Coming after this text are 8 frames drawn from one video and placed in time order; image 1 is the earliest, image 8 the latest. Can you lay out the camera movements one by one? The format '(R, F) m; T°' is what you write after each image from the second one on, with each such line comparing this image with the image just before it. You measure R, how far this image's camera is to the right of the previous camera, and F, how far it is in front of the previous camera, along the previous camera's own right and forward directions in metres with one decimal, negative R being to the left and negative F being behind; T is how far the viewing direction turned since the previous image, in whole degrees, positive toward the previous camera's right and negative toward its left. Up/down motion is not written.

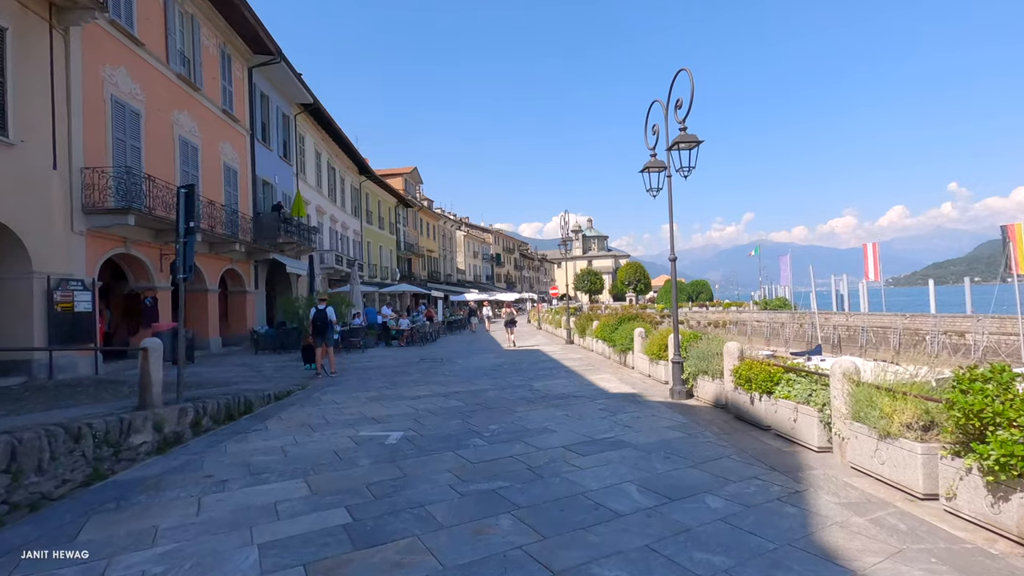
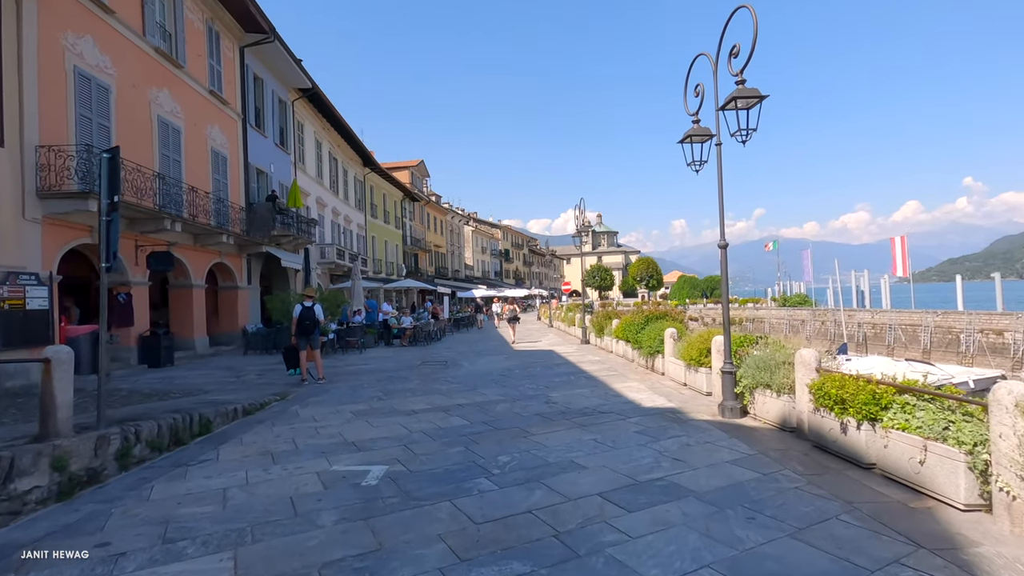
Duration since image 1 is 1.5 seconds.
(-0.1, +1.6) m; -1°
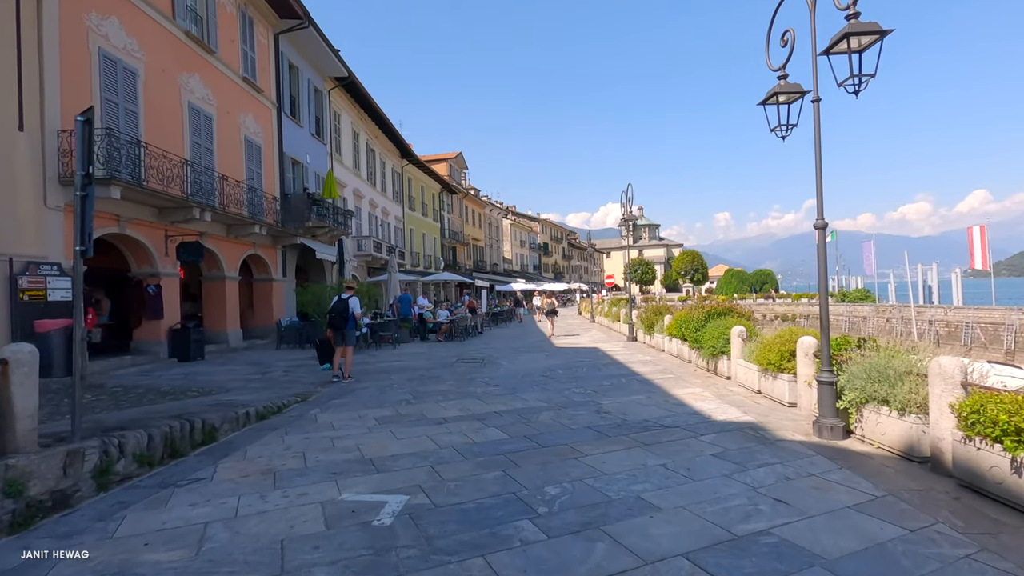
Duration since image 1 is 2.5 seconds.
(-0.1, +1.1) m; -4°
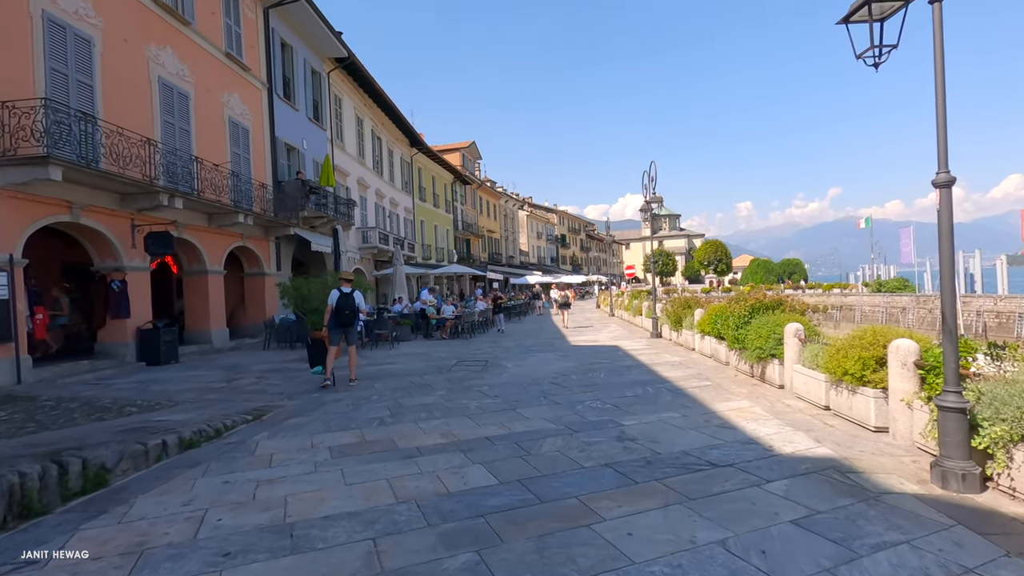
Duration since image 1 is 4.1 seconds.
(+0.3, +1.7) m; -2°
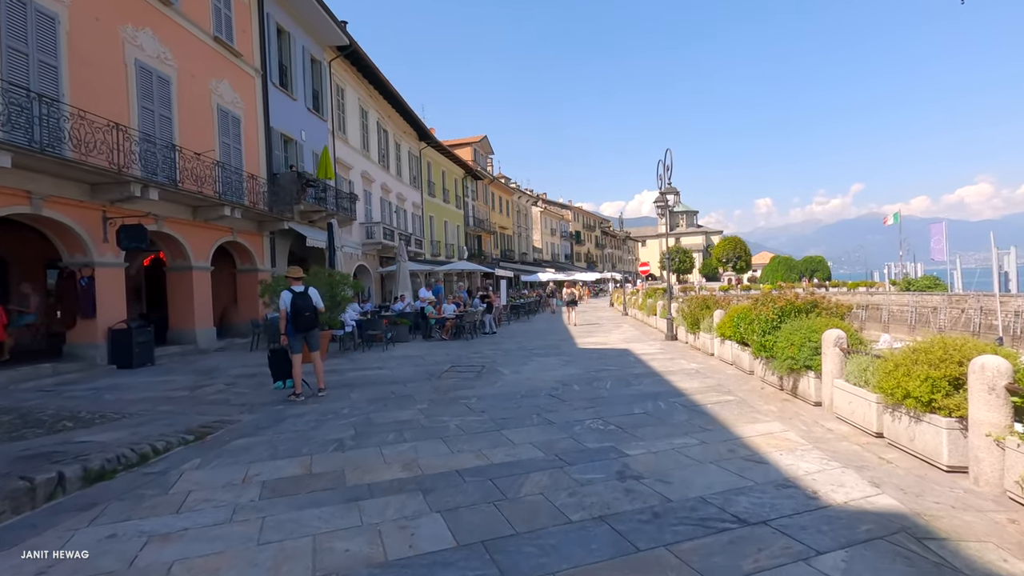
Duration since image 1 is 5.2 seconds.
(+0.3, +1.1) m; -2°
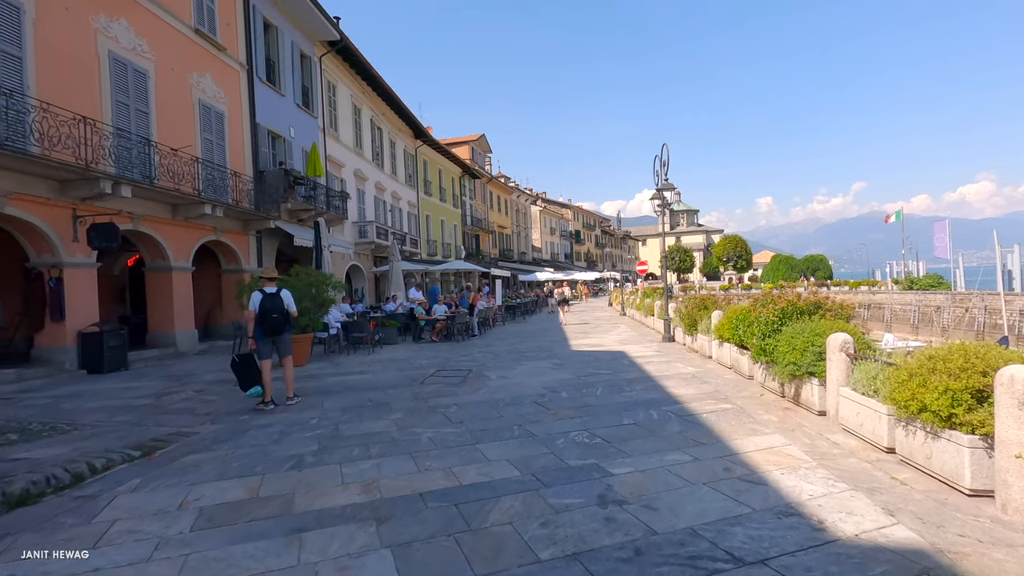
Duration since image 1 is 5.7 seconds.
(+0.3, +0.5) m; 0°
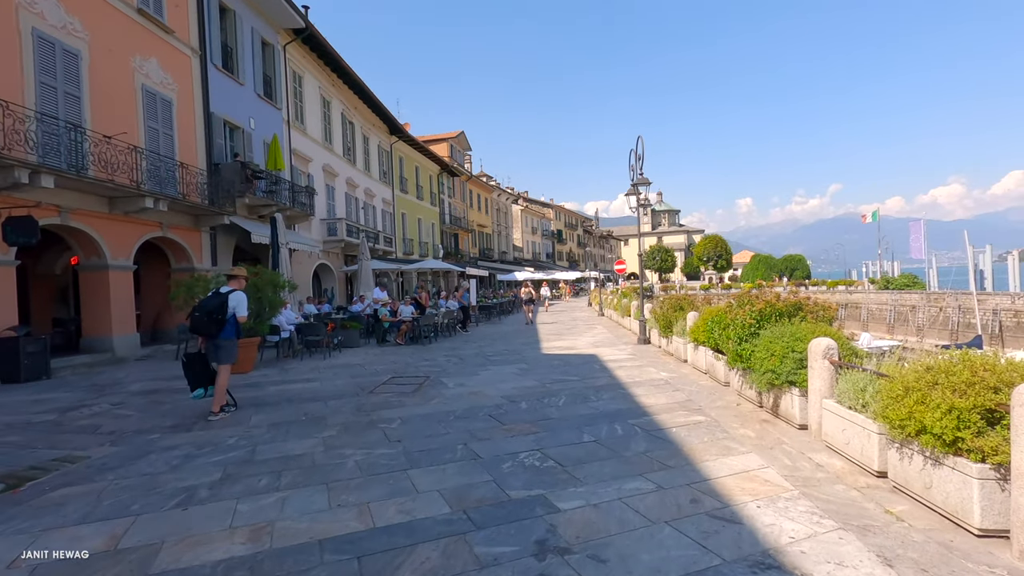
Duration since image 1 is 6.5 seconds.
(+0.4, +0.7) m; +2°
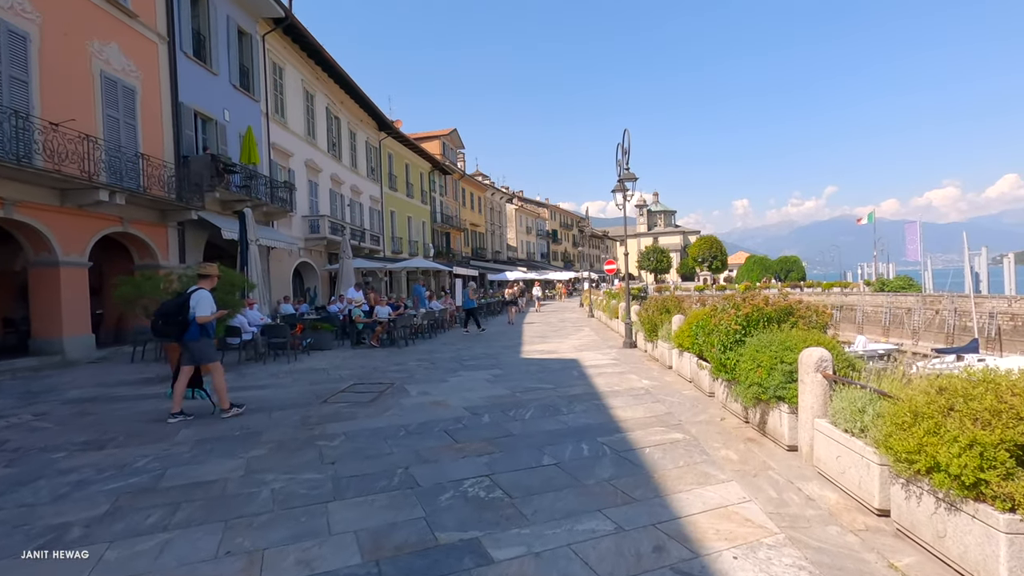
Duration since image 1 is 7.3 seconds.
(+0.4, +0.7) m; 0°
